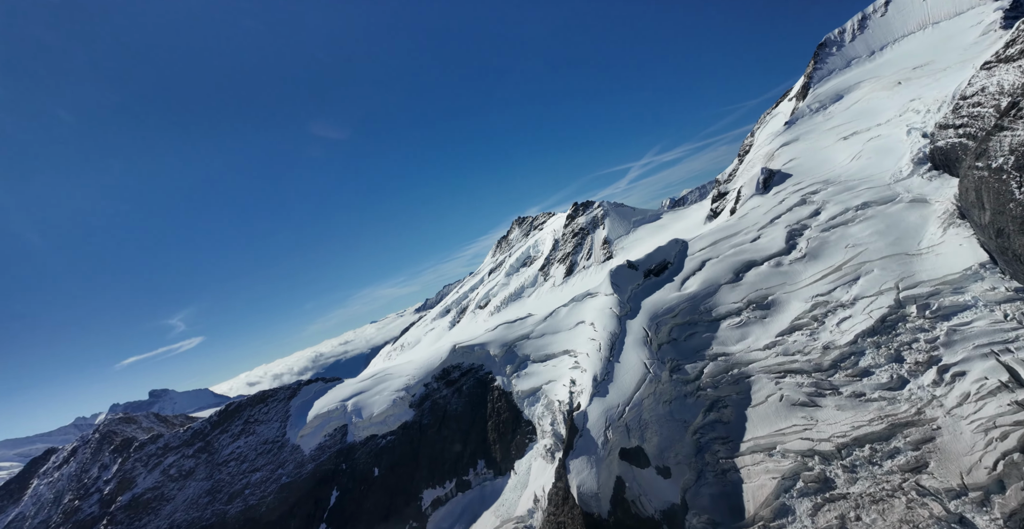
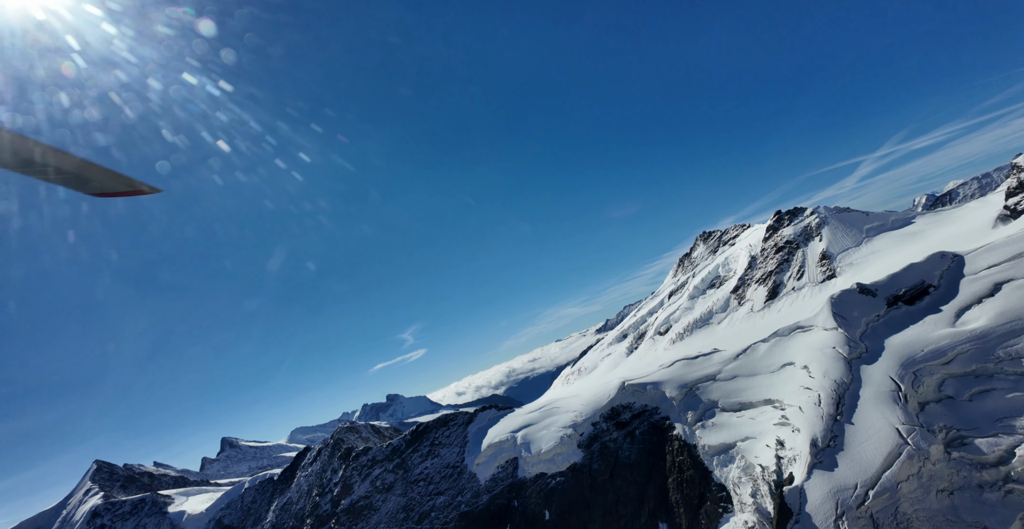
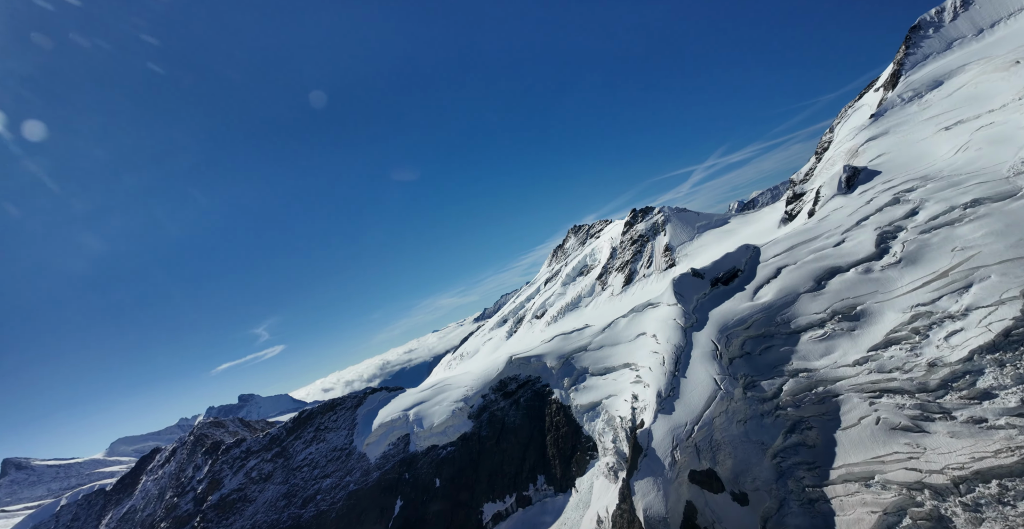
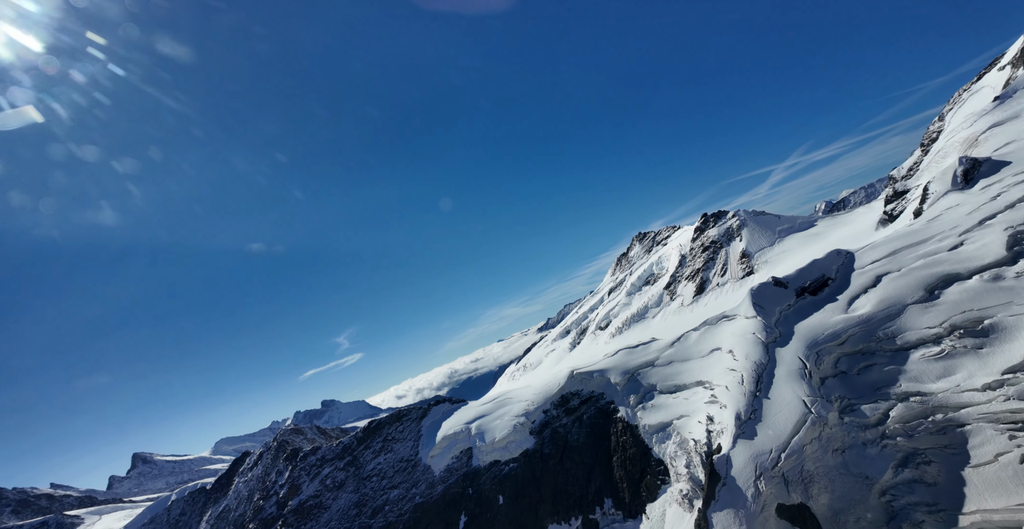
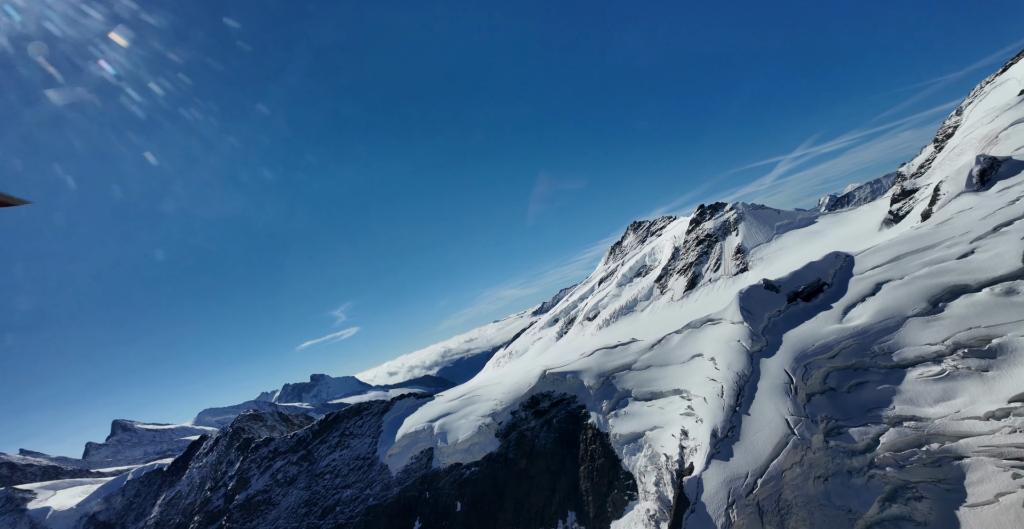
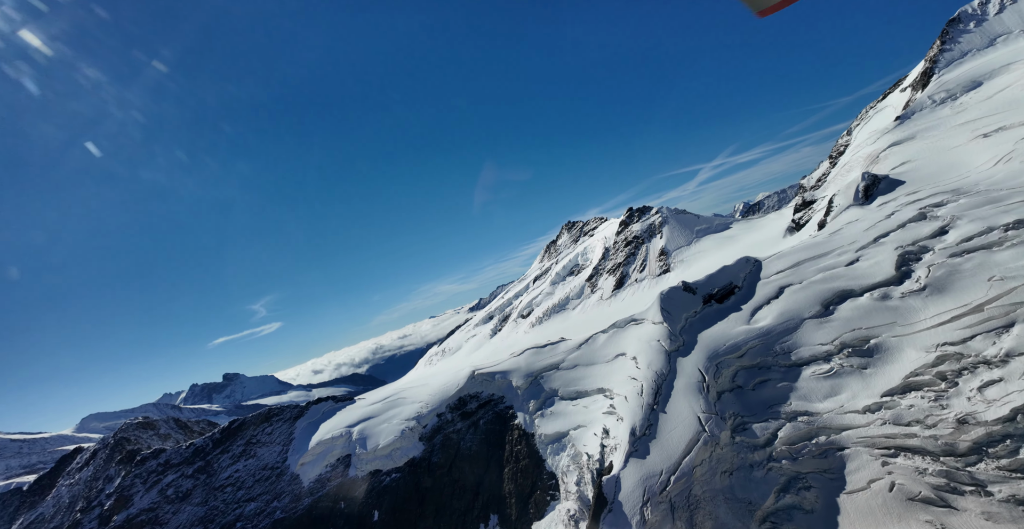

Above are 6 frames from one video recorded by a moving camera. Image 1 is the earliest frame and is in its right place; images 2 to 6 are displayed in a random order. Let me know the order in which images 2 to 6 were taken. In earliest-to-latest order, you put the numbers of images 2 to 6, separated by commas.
3, 4, 2, 5, 6
